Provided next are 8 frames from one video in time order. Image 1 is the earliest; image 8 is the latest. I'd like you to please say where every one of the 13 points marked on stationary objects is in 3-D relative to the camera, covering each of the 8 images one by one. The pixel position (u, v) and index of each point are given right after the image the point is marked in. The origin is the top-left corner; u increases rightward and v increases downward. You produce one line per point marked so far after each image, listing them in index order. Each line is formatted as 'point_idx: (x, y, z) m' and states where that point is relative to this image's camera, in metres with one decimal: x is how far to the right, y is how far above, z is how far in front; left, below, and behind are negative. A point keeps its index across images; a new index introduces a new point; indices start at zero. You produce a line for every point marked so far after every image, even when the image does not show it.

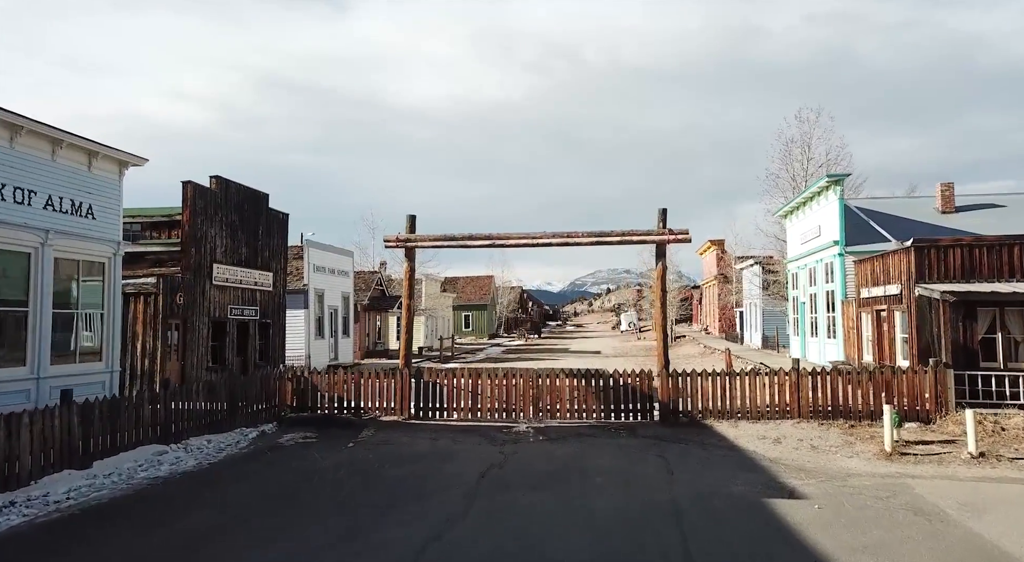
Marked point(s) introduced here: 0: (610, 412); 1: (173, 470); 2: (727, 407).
0: (+1.9, -2.6, +15.8) m
1: (-4.7, -2.6, +11.1) m
2: (+4.1, -2.4, +15.1) m
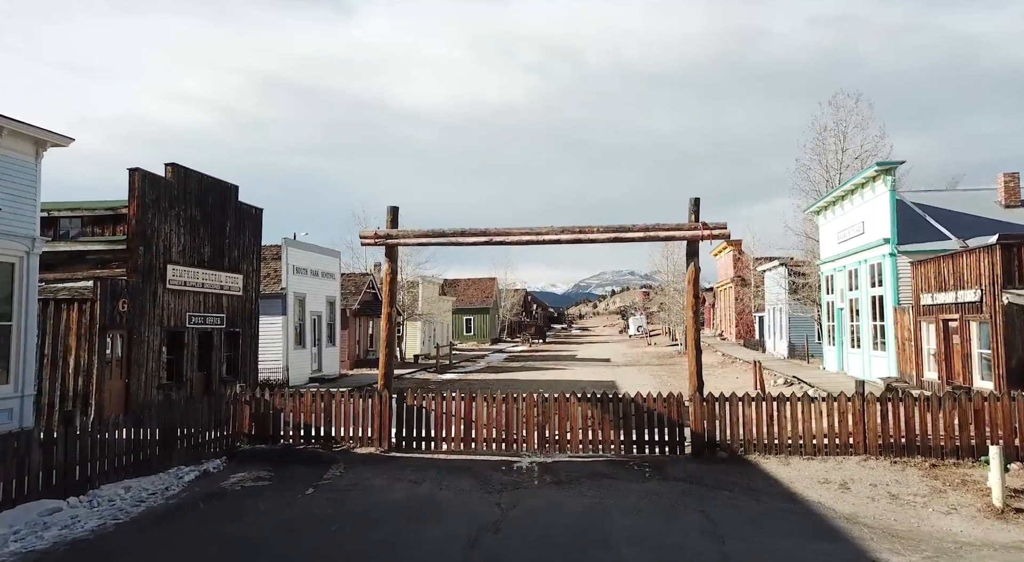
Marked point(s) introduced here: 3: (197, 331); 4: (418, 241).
0: (+2.0, -2.7, +13.1) m
1: (-4.7, -2.7, +8.4) m
2: (+4.1, -2.5, +12.3) m
3: (-7.0, -1.1, +17.8) m
4: (-1.7, +0.7, +14.0) m
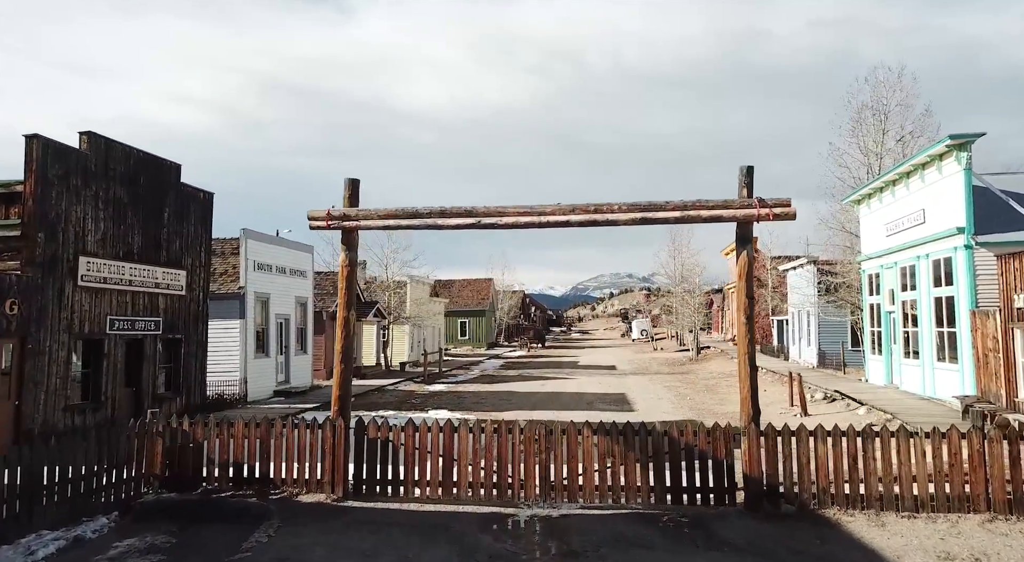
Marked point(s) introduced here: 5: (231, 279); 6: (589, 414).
0: (+1.9, -2.6, +9.9) m
1: (-4.8, -2.6, +5.2) m
2: (+4.0, -2.4, +9.2) m
3: (-7.1, -1.0, +14.6) m
4: (-1.7, +0.8, +10.8) m
5: (-6.8, 0.0, +19.5) m
6: (+1.9, -3.2, +19.3) m
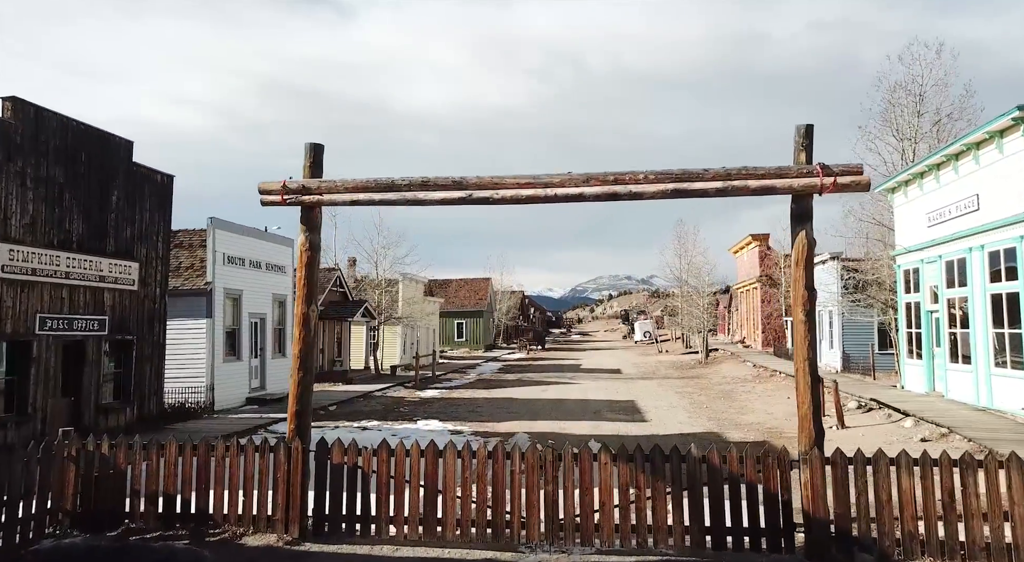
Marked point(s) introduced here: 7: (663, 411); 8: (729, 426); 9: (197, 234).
0: (+1.9, -2.5, +7.8) m
1: (-4.8, -2.4, +3.1) m
2: (+4.0, -2.3, +7.1) m
3: (-7.1, -0.9, +12.5) m
4: (-1.7, +0.9, +8.7) m
5: (-6.9, +0.2, +17.4) m
6: (+1.8, -3.1, +17.3) m
7: (+3.7, -3.2, +19.7) m
8: (+4.6, -3.1, +16.9) m
9: (-7.3, +1.1, +18.4) m
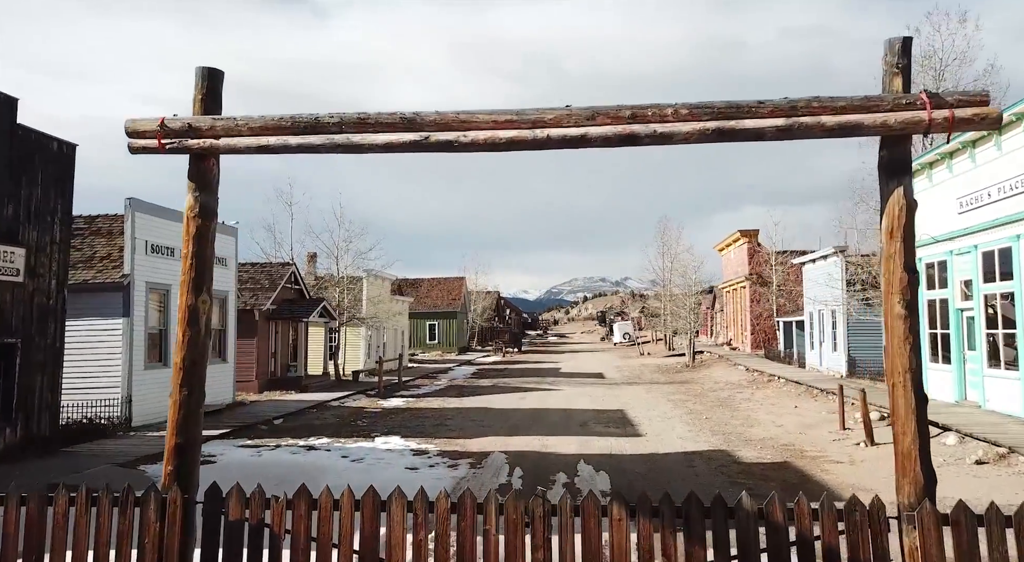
0: (+1.7, -2.3, +5.4) m
1: (-4.8, -2.3, +0.5) m
2: (+3.8, -2.1, +4.8) m
3: (-7.4, -0.8, +9.8) m
4: (-2.0, +1.1, +6.2) m
5: (-7.3, +0.3, +14.7) m
6: (+1.3, -3.0, +14.8) m
7: (+3.1, -3.1, +17.3) m
8: (+4.1, -2.9, +14.5) m
9: (-7.8, +1.2, +15.7) m
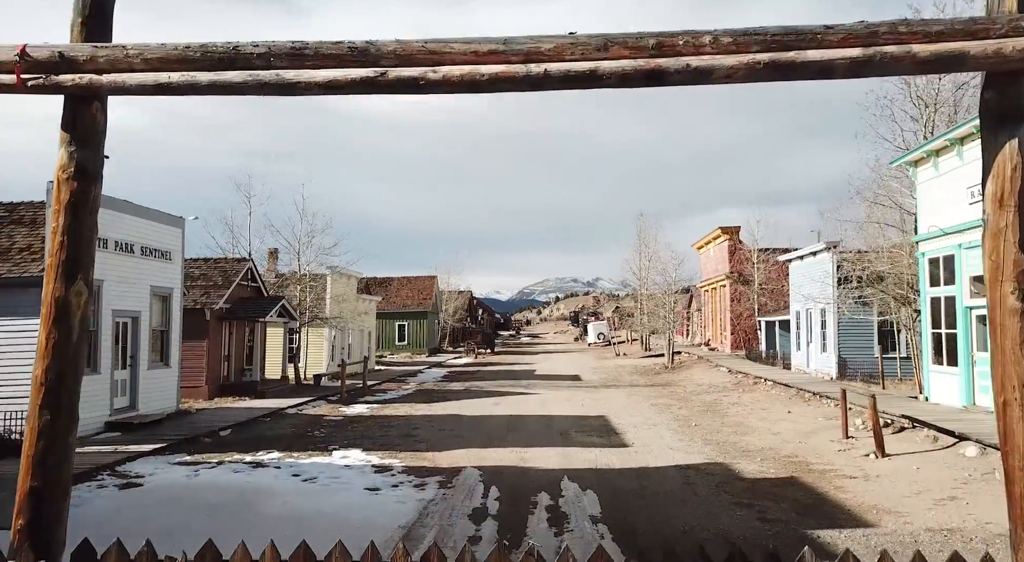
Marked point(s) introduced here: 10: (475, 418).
0: (+1.6, -2.2, +4.0) m
1: (-4.8, -2.2, -1.1) m
2: (+3.8, -2.0, +3.4) m
3: (-7.7, -0.7, +8.1) m
4: (-2.1, +1.2, +4.7) m
5: (-7.8, +0.4, +13.0) m
6: (+0.9, -2.9, +13.4) m
7: (+2.6, -3.0, +15.9) m
8: (+3.7, -2.8, +13.2) m
9: (-8.3, +1.3, +14.0) m
10: (-0.8, -3.1, +18.0) m
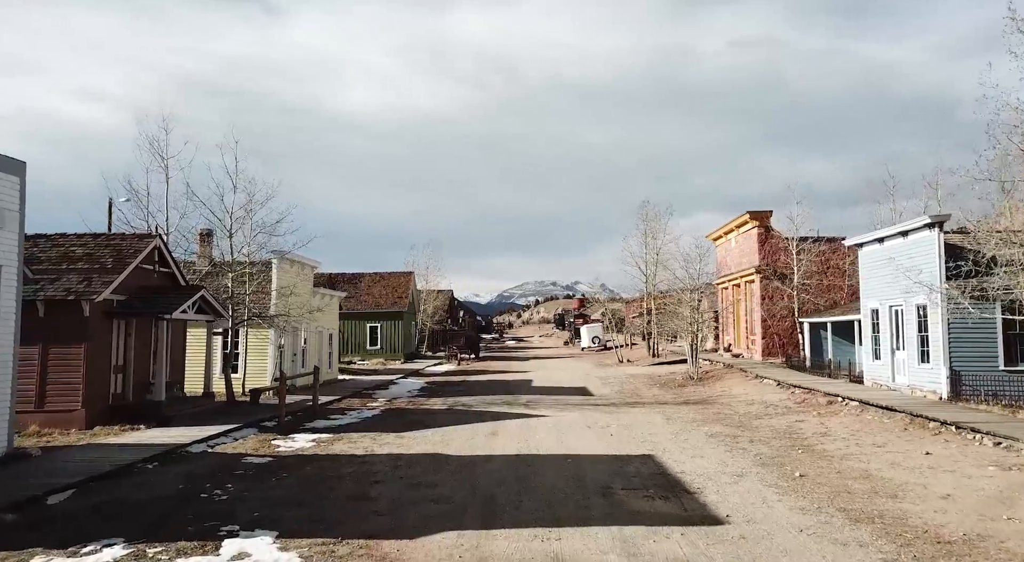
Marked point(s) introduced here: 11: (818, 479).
0: (+2.1, -1.9, -1.7) m
1: (-4.1, -1.8, -6.9) m
2: (+4.2, -1.7, -2.2) m
3: (-7.3, -0.3, +2.2) m
4: (-1.6, +1.6, -1.1) m
5: (-7.5, +0.8, +7.1) m
6: (+1.1, -2.6, +7.7) m
7: (+2.8, -2.7, +10.3) m
8: (+3.9, -2.5, +7.6) m
9: (-8.0, +1.7, +8.1) m
10: (-0.7, -2.8, +12.3) m
11: (+4.1, -2.7, +10.8) m
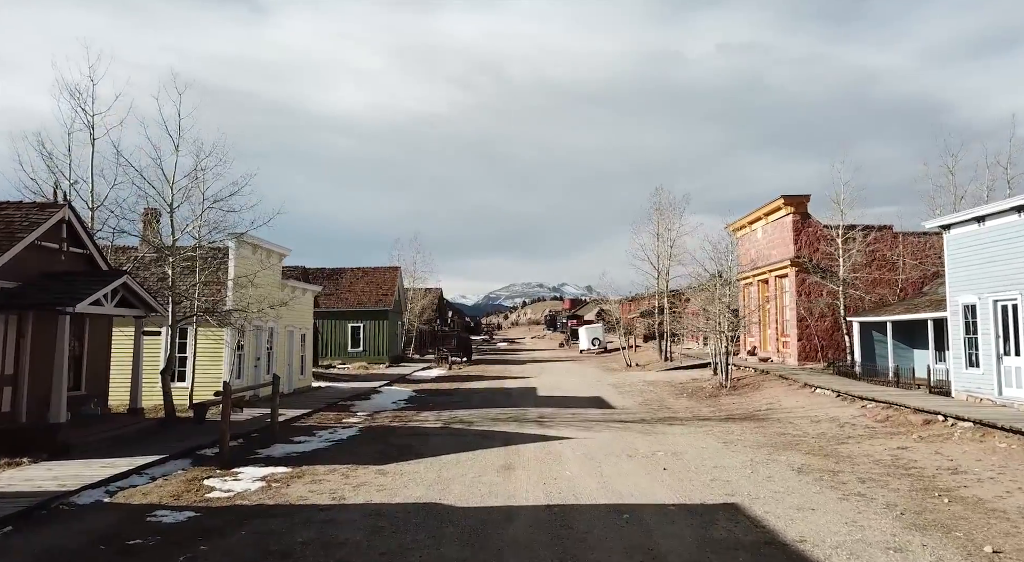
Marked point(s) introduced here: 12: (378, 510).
0: (+2.6, -1.6, -5.5) m
1: (-3.5, -1.4, -10.8) m
2: (+4.8, -1.4, -5.9) m
3: (-6.8, 0.0, -1.8) m
4: (-1.0, +1.8, -4.9) m
5: (-7.1, +1.1, +3.2) m
6: (+1.6, -2.3, +3.9) m
7: (+3.2, -2.4, +6.5) m
8: (+4.3, -2.3, +3.9) m
9: (-7.6, +2.0, +4.1) m
10: (-0.4, -2.5, +8.5) m
11: (+4.5, -2.4, +7.0) m
12: (-1.5, -2.5, +8.9) m
